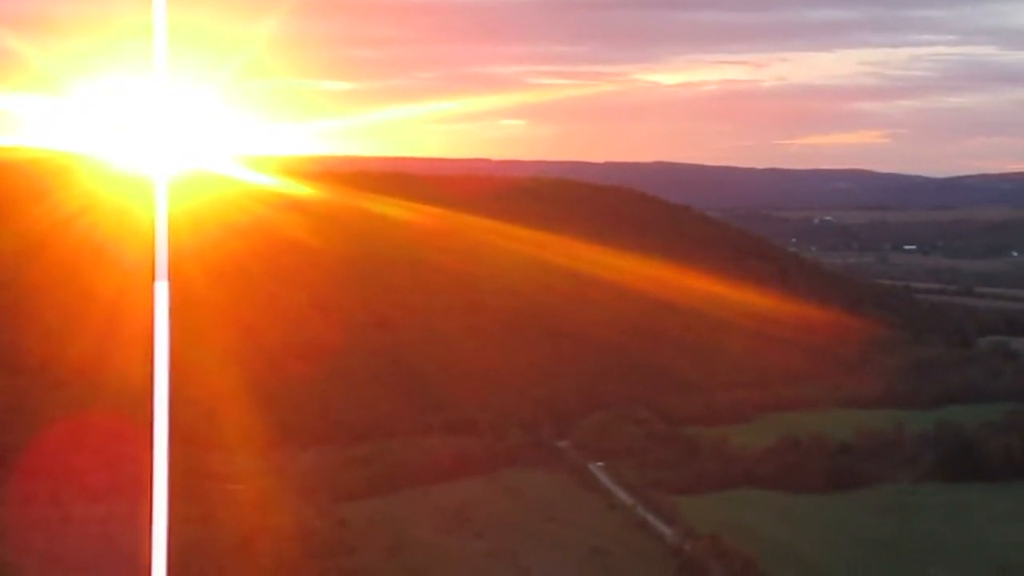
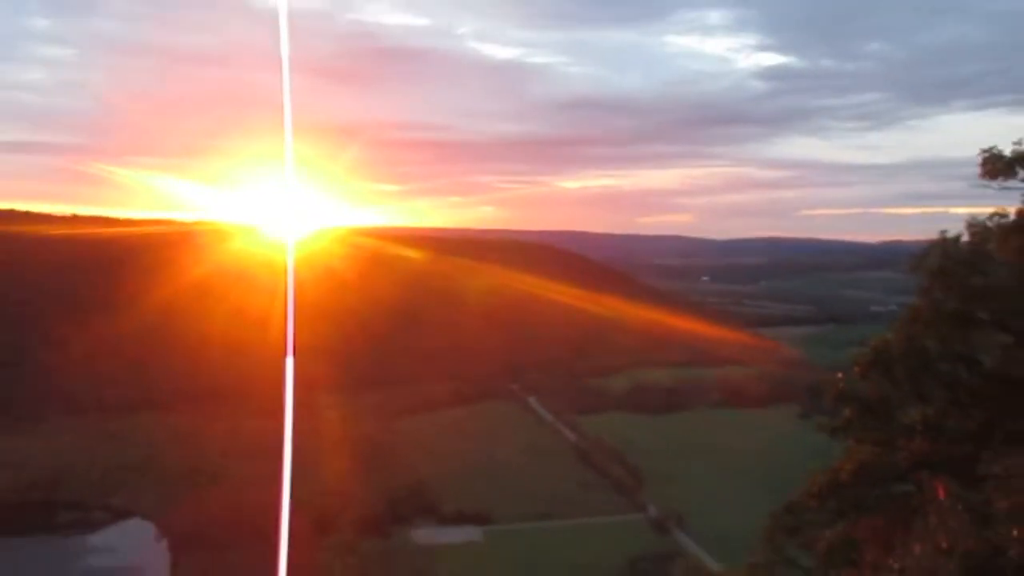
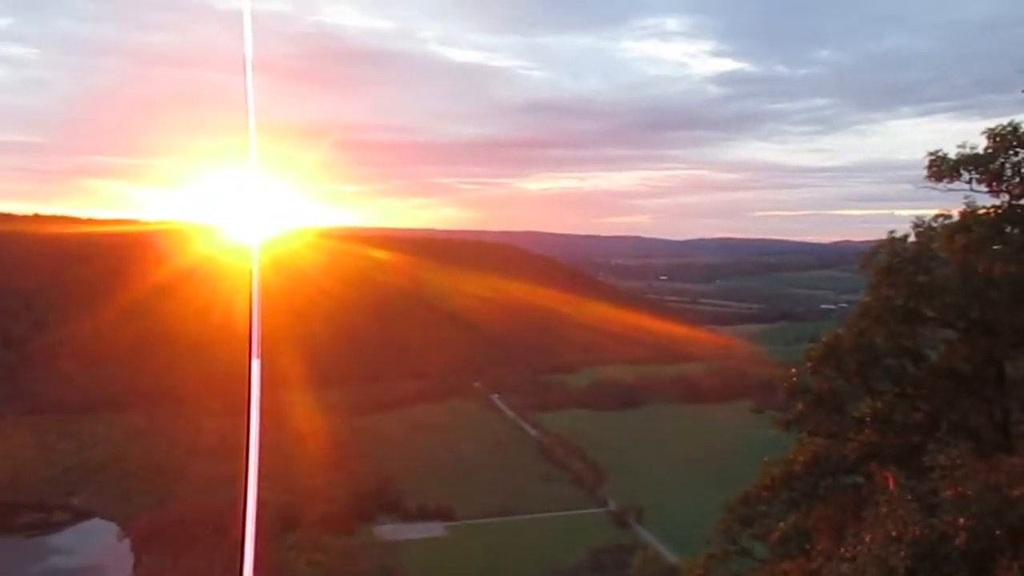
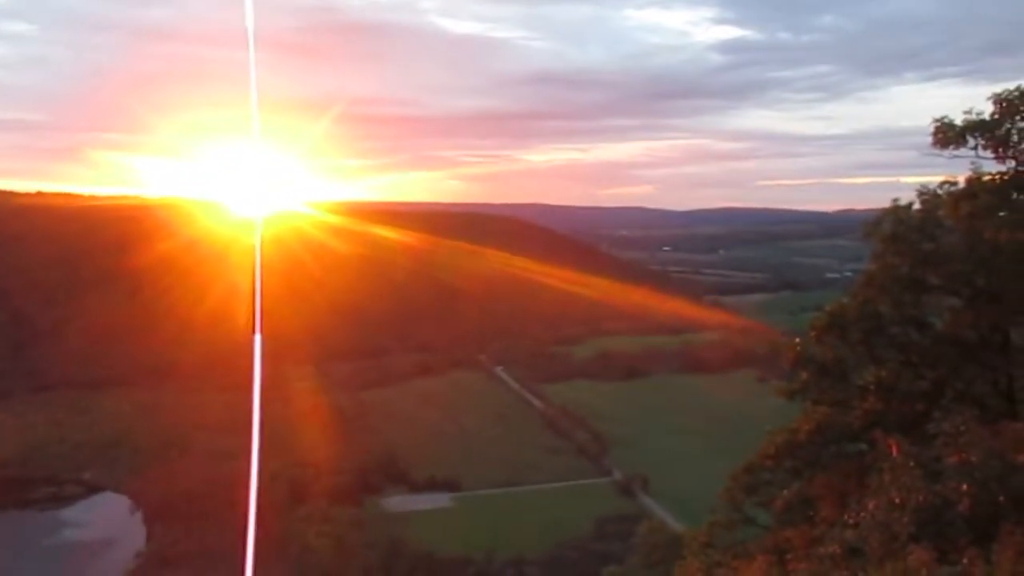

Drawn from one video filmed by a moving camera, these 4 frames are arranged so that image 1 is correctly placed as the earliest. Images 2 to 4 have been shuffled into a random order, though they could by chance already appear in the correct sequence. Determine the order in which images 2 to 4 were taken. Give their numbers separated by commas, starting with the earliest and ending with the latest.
2, 4, 3
